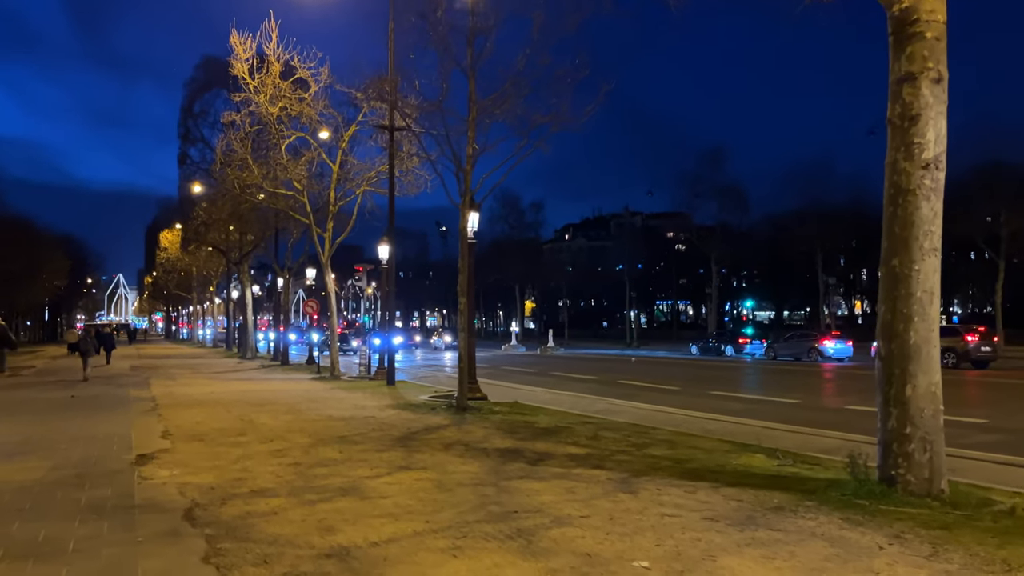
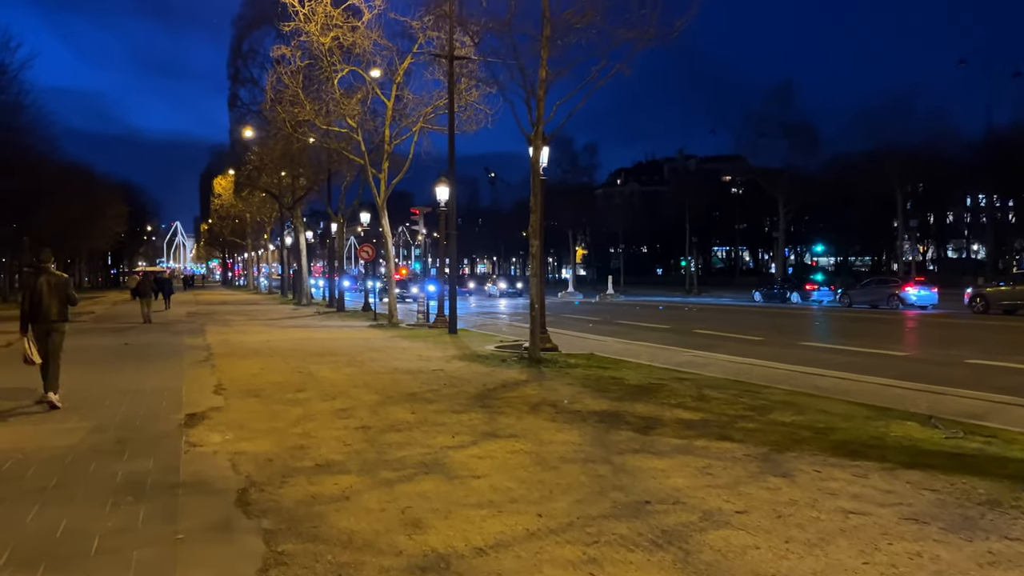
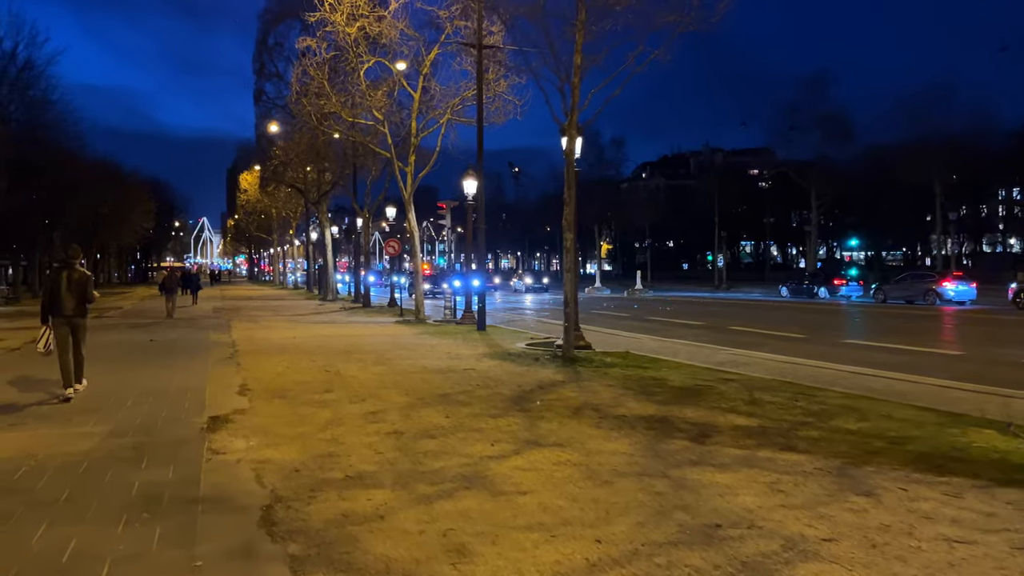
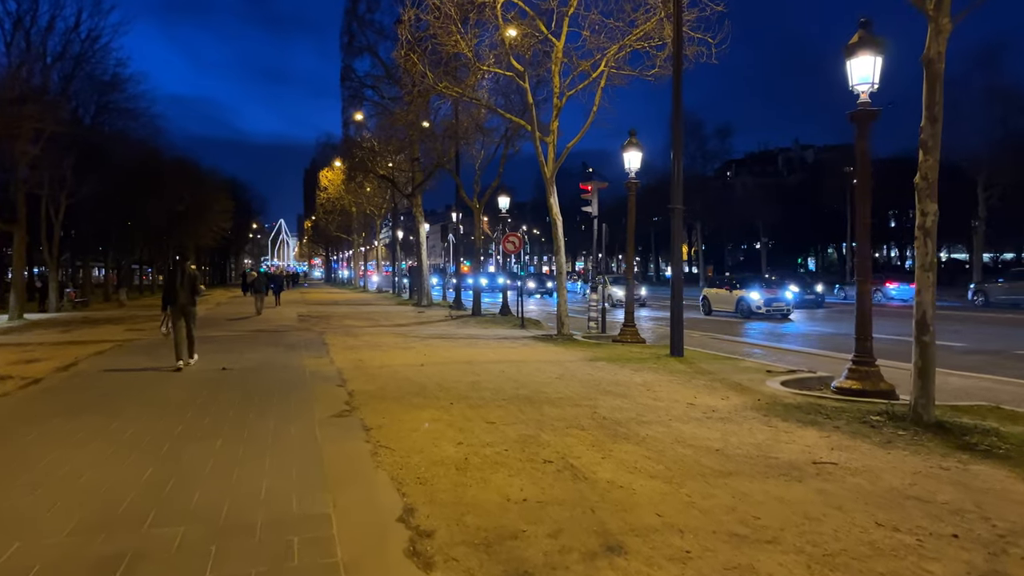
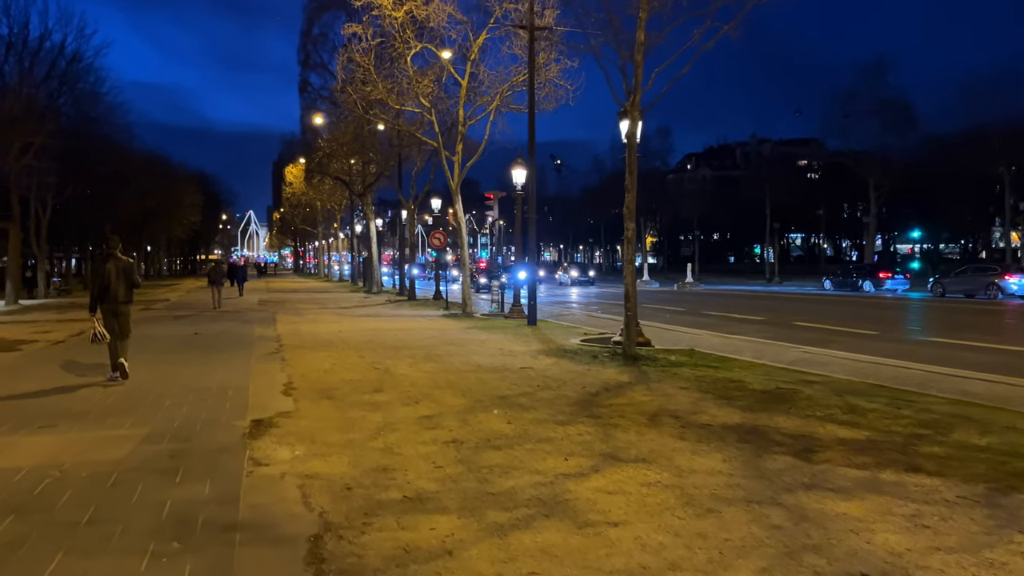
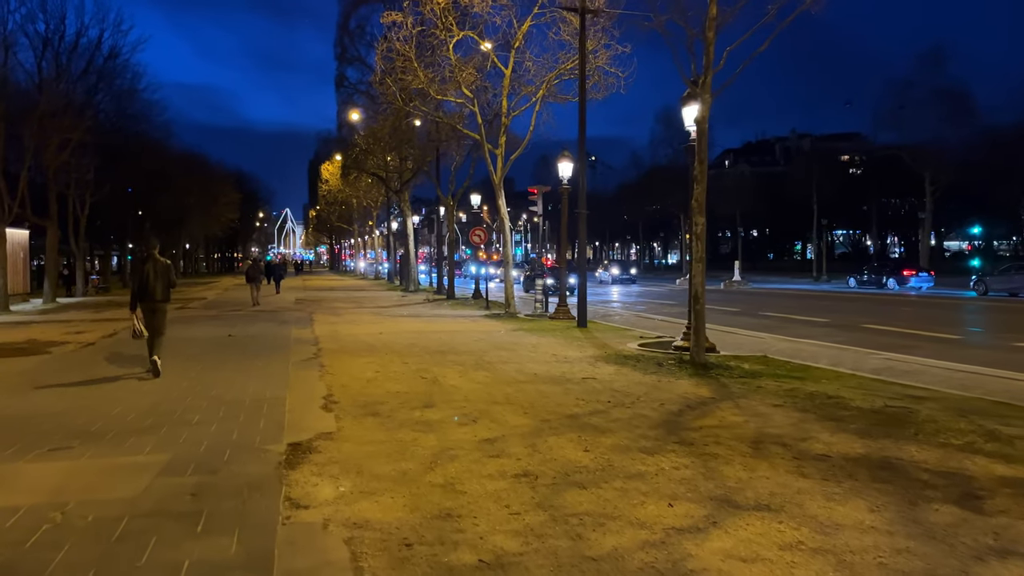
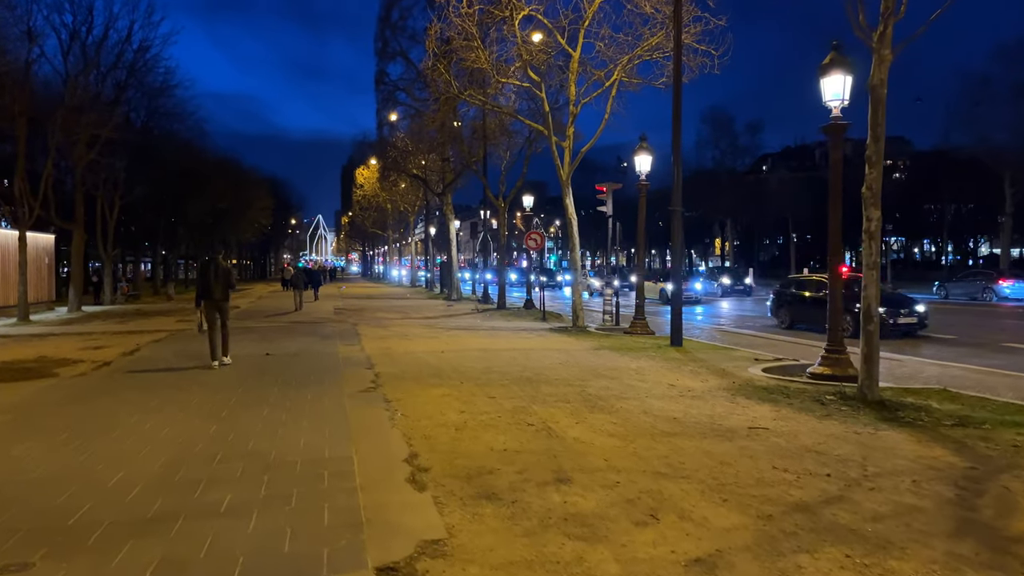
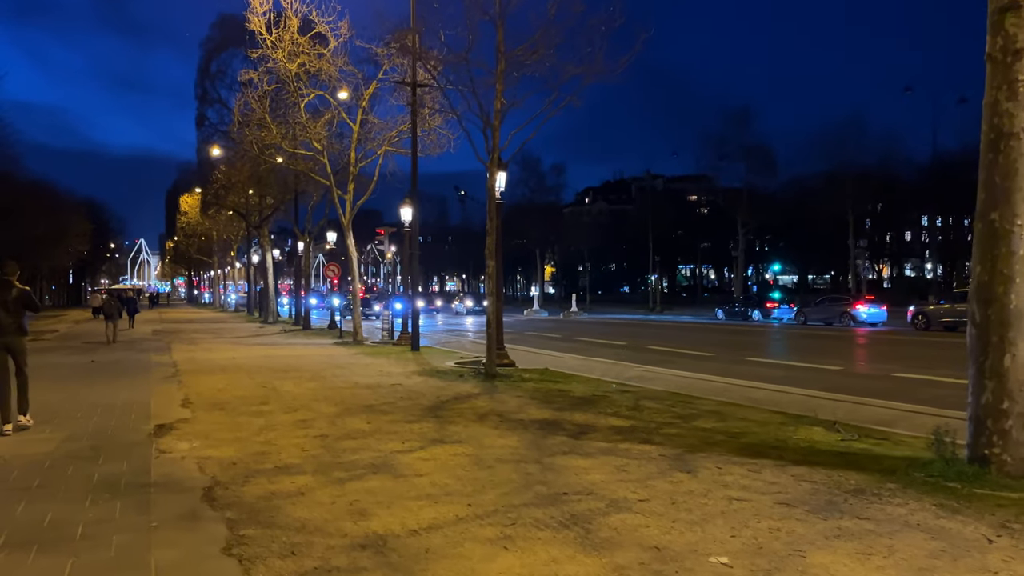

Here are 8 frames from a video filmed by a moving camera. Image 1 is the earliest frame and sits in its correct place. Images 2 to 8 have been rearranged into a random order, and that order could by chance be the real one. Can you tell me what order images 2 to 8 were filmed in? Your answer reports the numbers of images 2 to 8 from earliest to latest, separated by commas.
8, 2, 3, 5, 6, 7, 4
